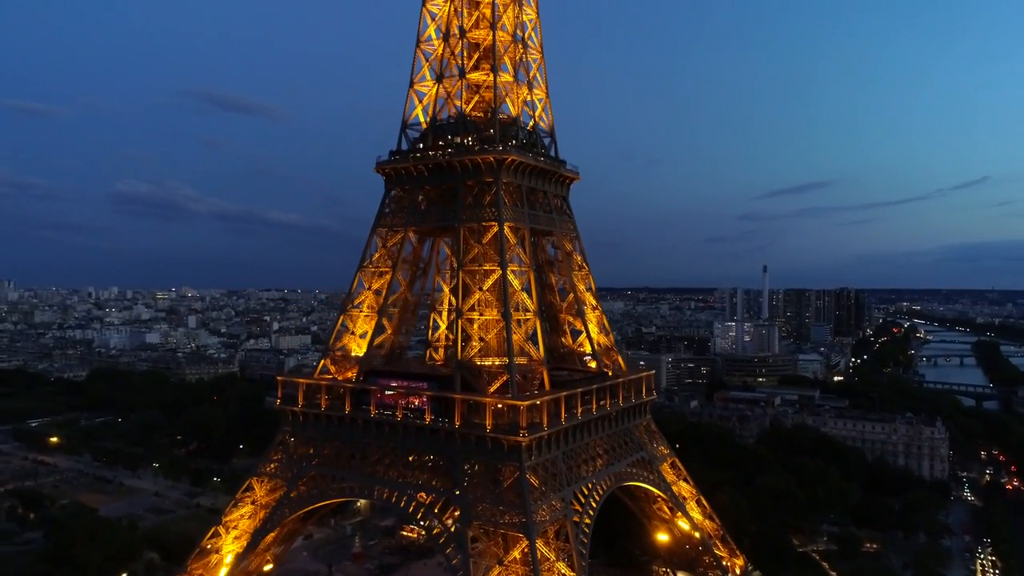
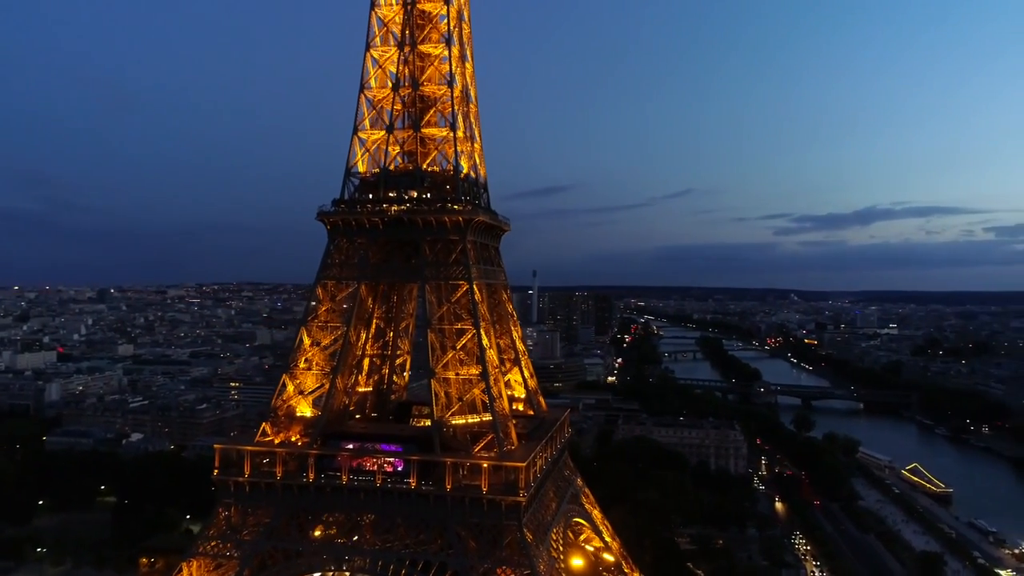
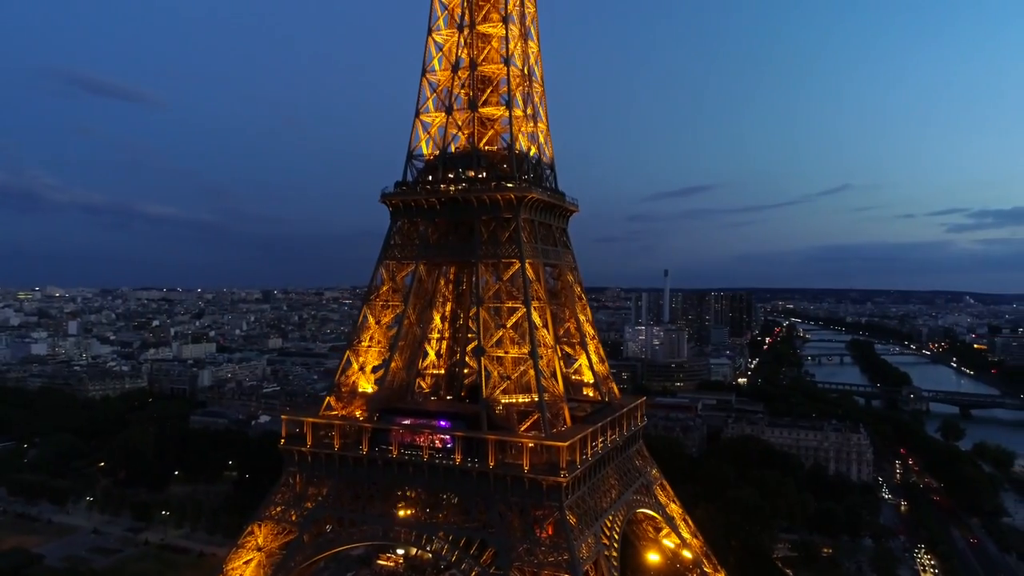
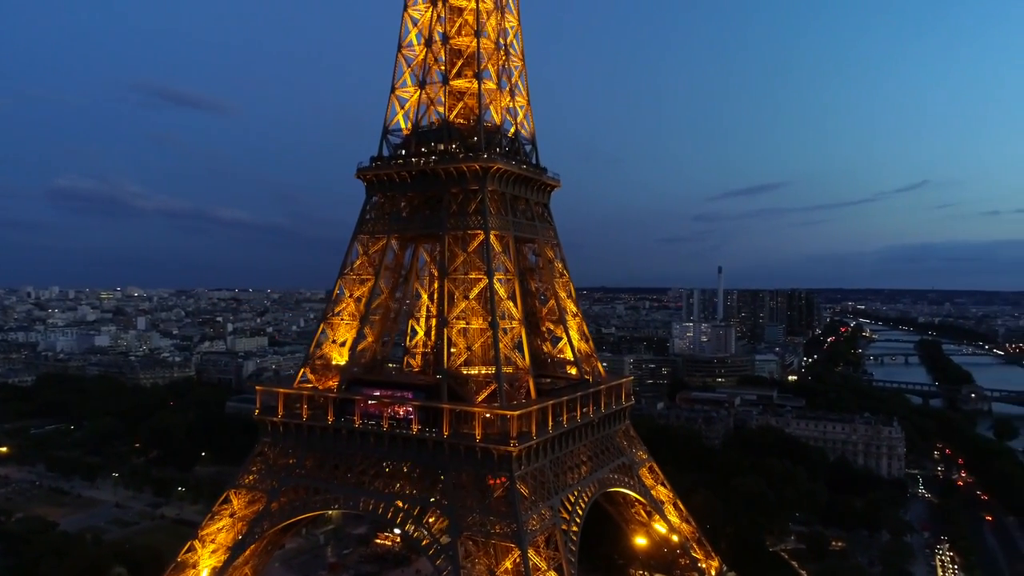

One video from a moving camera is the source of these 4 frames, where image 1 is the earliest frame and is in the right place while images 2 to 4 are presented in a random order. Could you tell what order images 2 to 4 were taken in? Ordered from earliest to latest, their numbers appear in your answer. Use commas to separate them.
4, 3, 2
